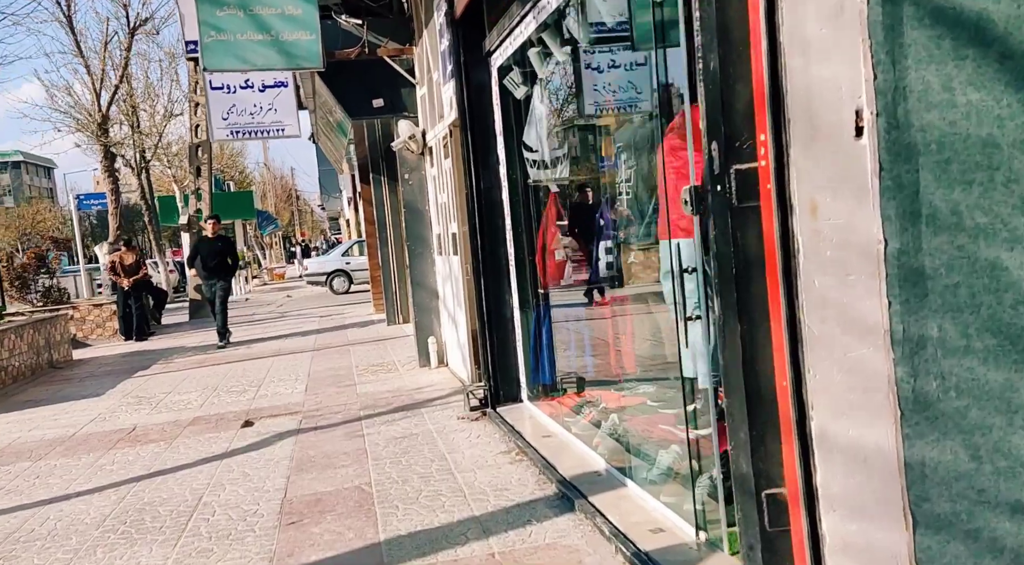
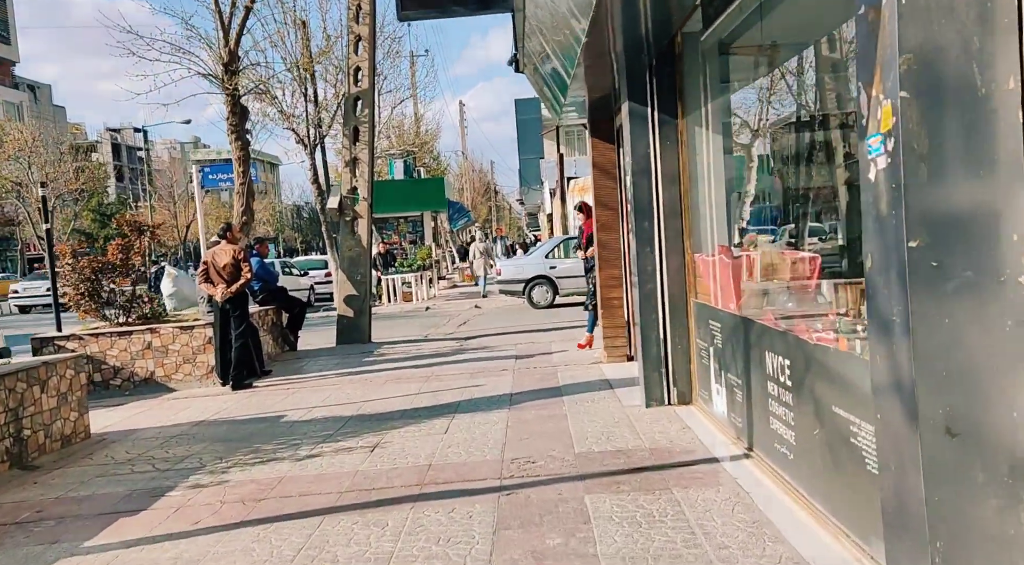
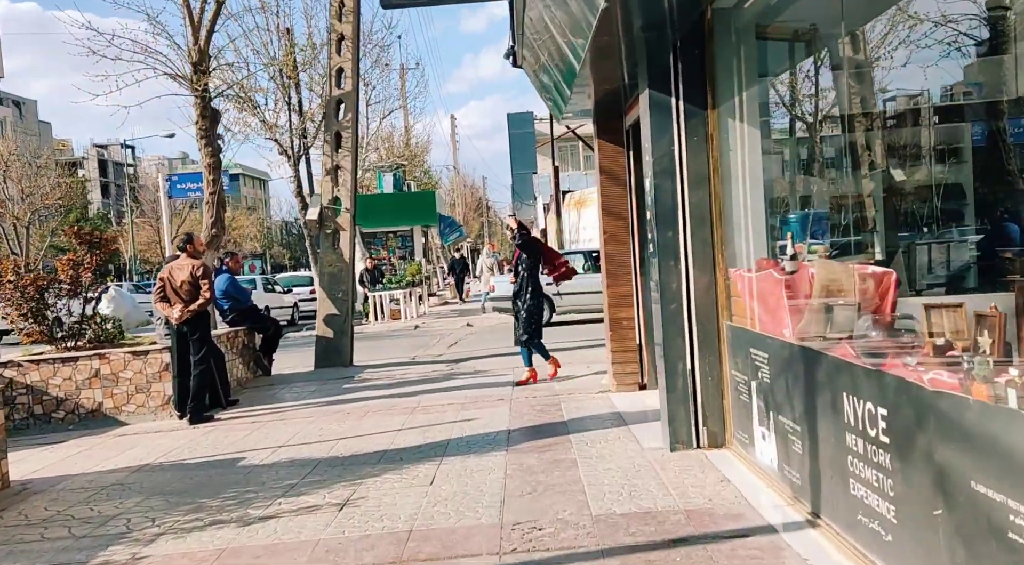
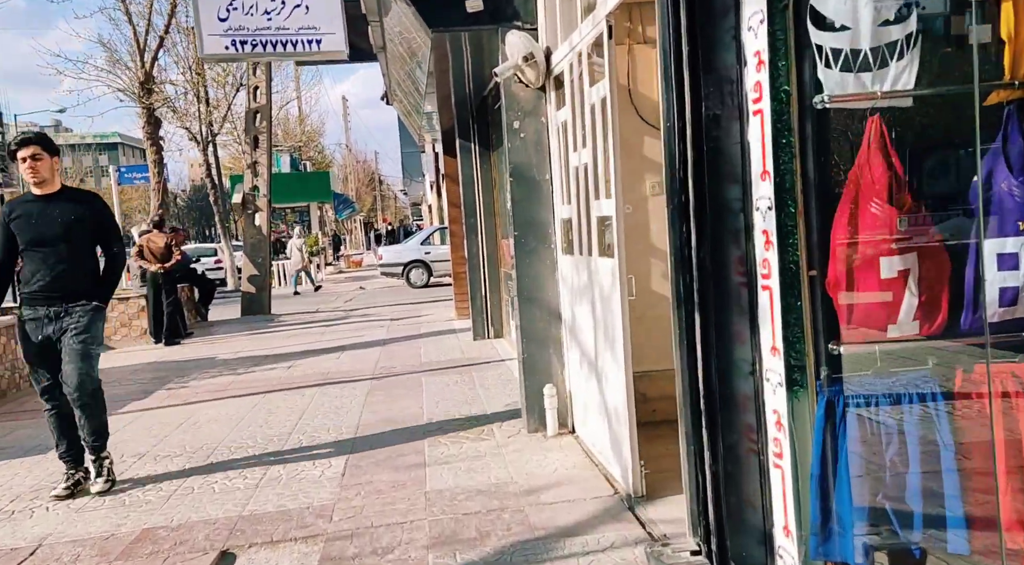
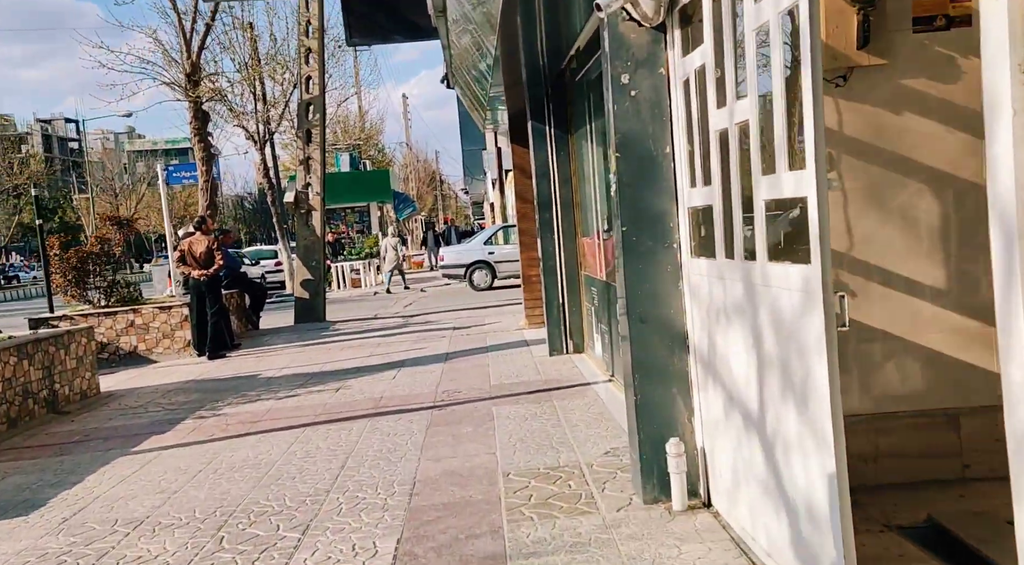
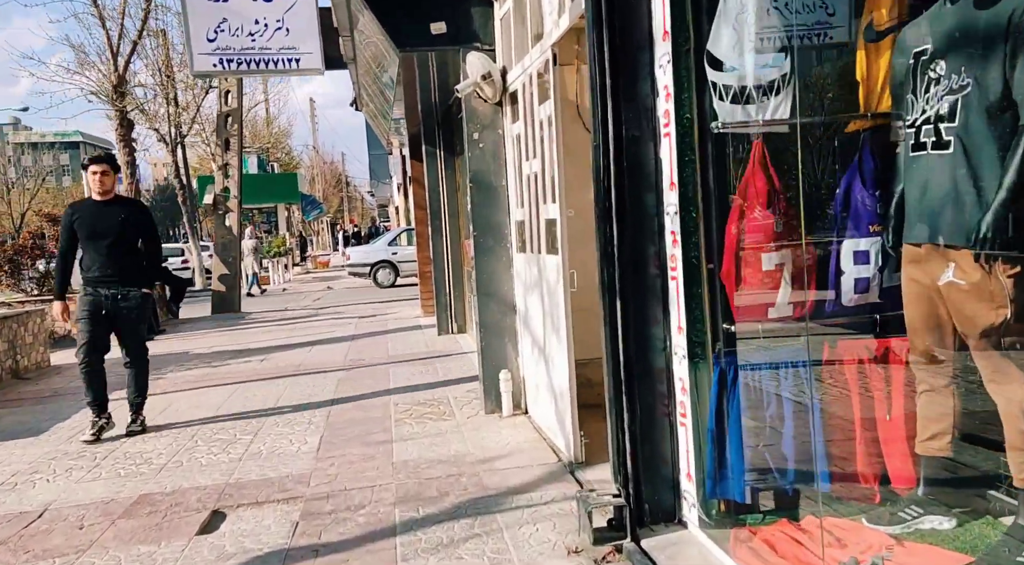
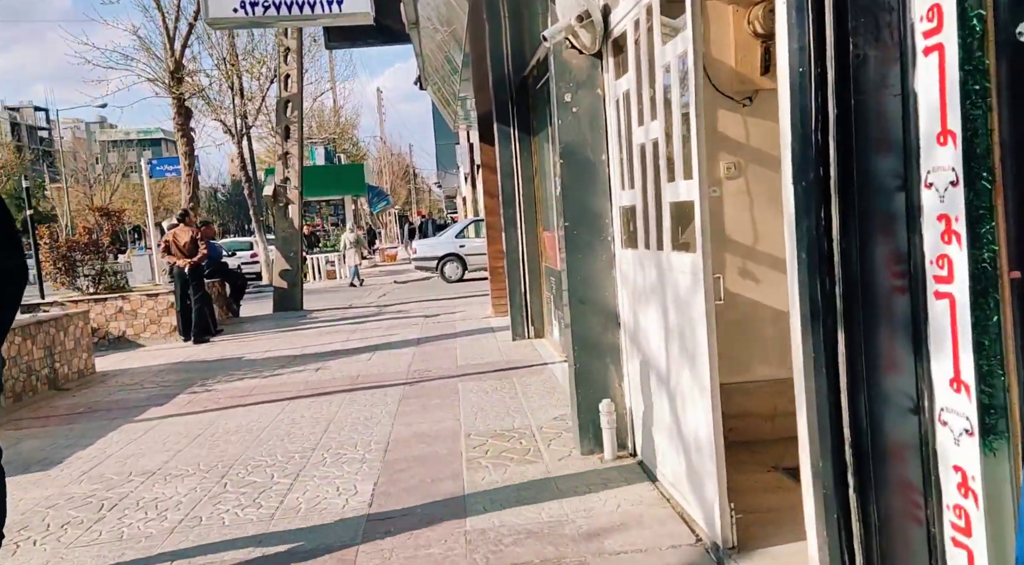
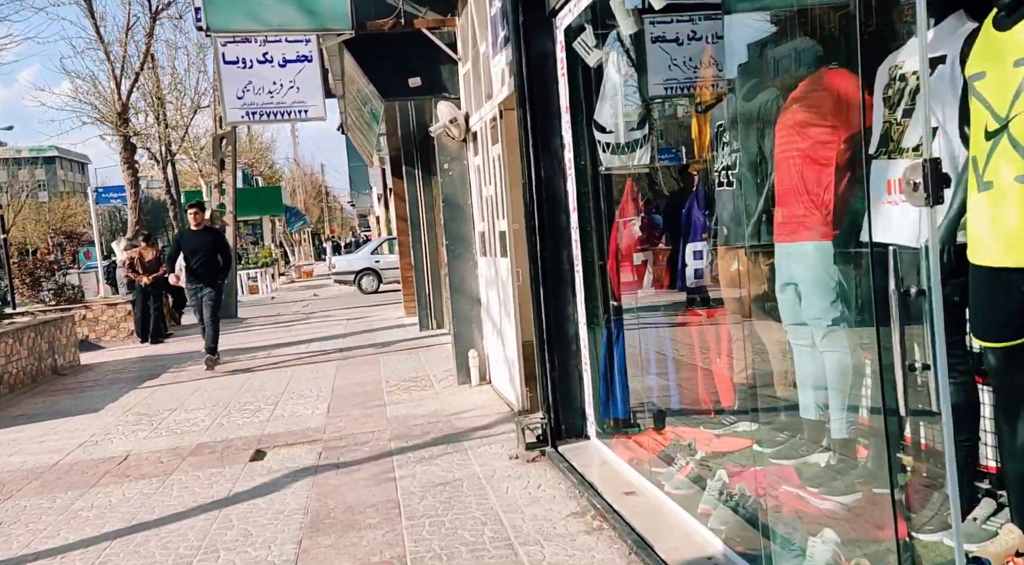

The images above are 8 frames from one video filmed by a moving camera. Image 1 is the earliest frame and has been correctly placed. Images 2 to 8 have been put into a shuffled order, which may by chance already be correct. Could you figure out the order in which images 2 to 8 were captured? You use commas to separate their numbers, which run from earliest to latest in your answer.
8, 6, 4, 7, 5, 2, 3
